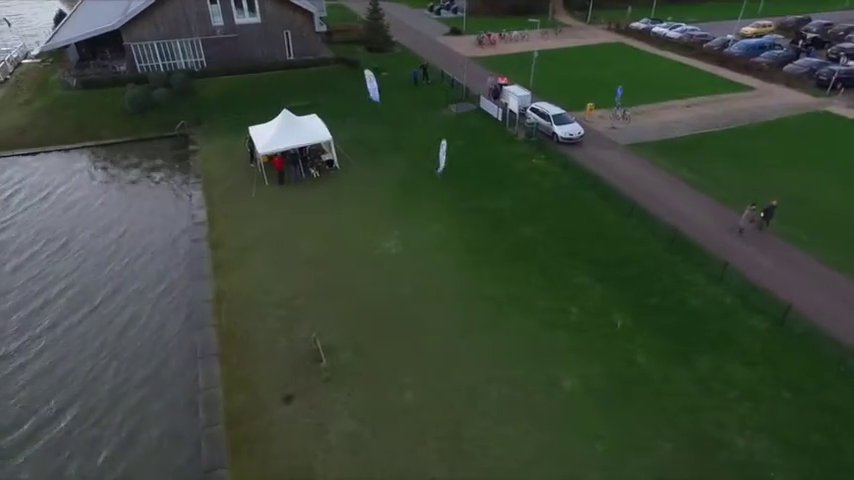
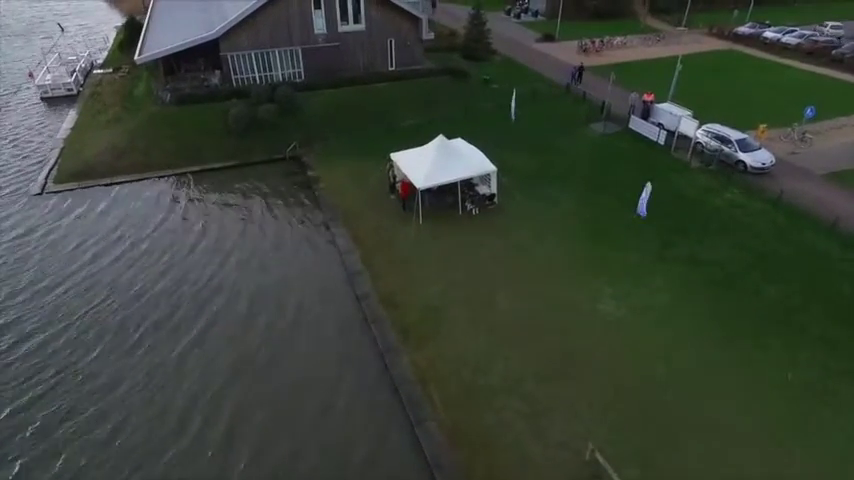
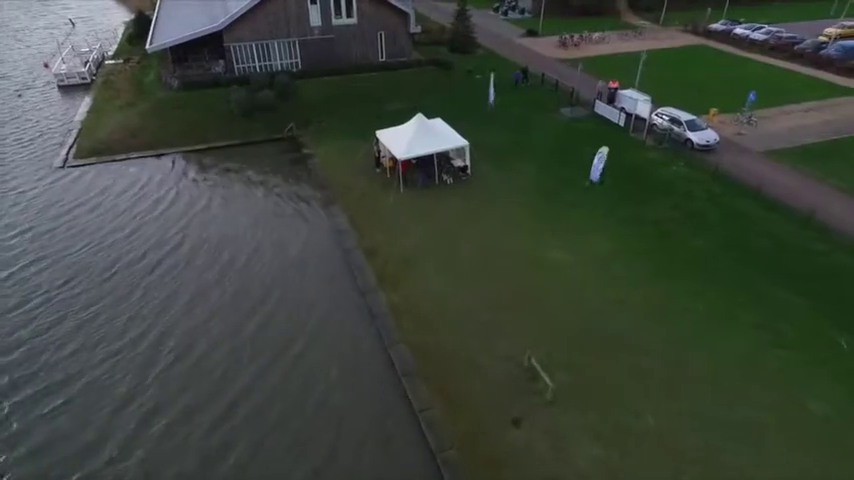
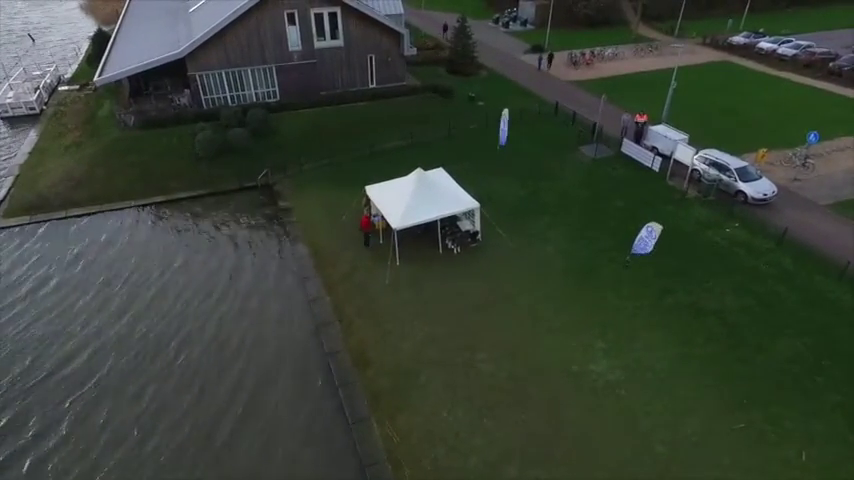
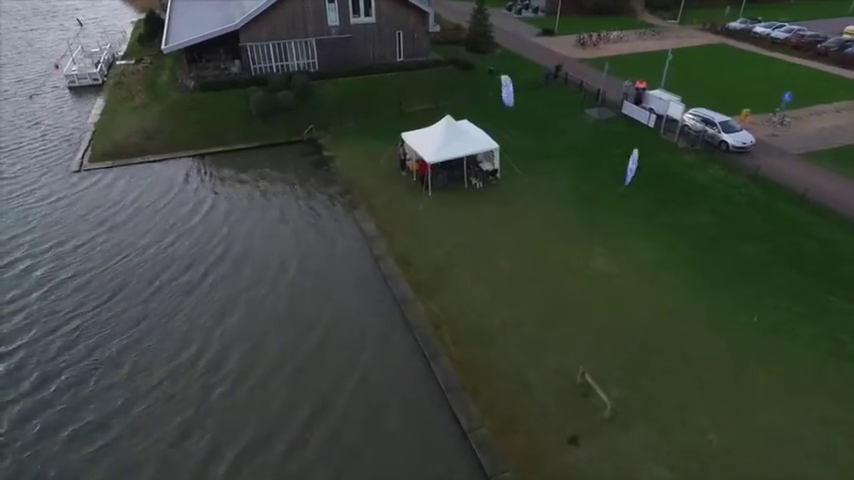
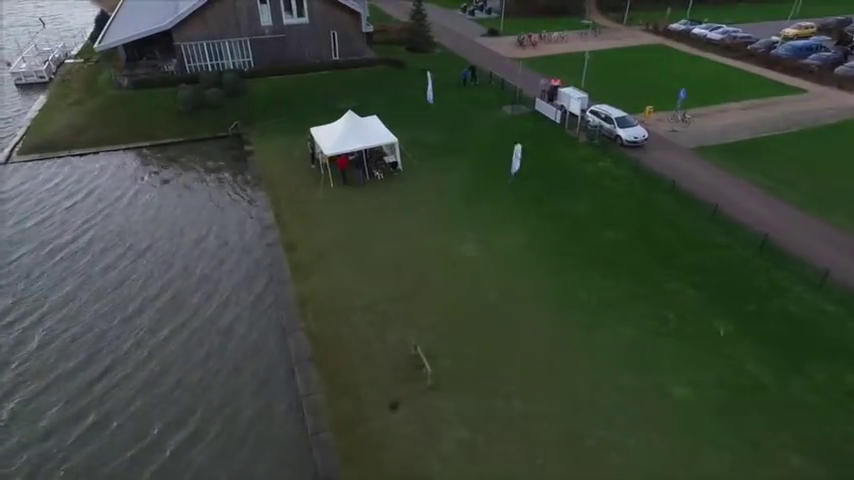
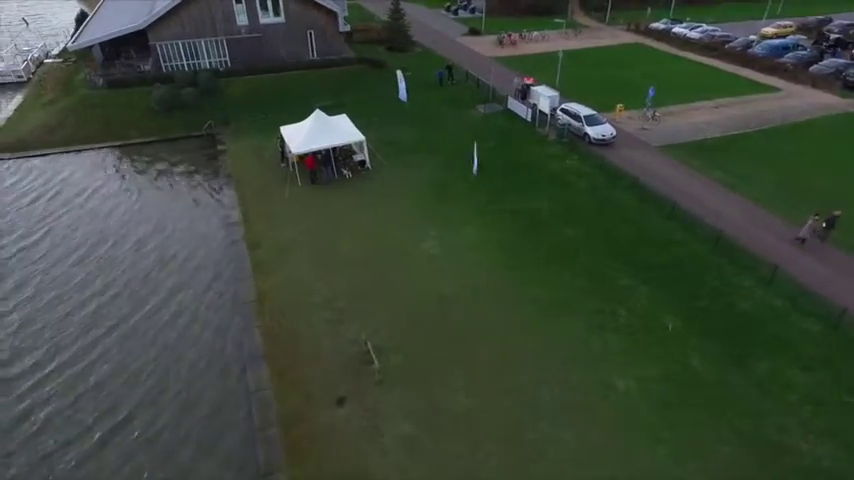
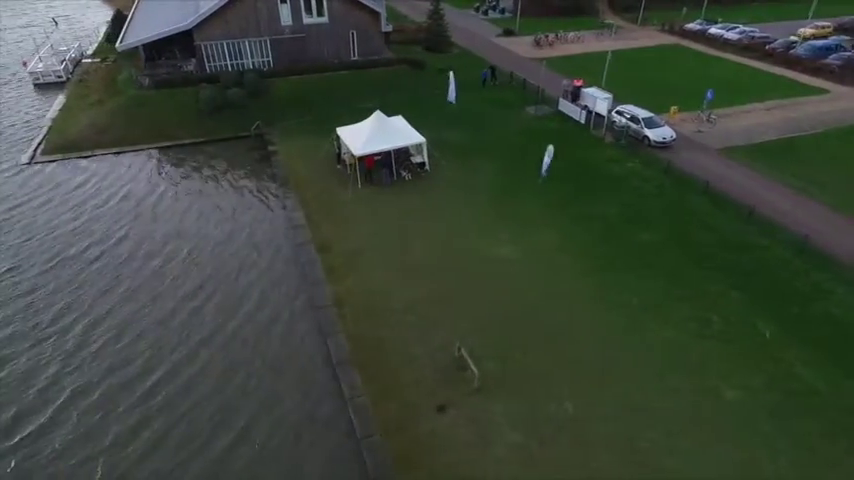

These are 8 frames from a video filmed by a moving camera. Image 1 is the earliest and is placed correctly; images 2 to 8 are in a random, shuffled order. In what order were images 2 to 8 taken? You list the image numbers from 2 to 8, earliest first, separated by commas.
7, 6, 8, 3, 5, 2, 4
